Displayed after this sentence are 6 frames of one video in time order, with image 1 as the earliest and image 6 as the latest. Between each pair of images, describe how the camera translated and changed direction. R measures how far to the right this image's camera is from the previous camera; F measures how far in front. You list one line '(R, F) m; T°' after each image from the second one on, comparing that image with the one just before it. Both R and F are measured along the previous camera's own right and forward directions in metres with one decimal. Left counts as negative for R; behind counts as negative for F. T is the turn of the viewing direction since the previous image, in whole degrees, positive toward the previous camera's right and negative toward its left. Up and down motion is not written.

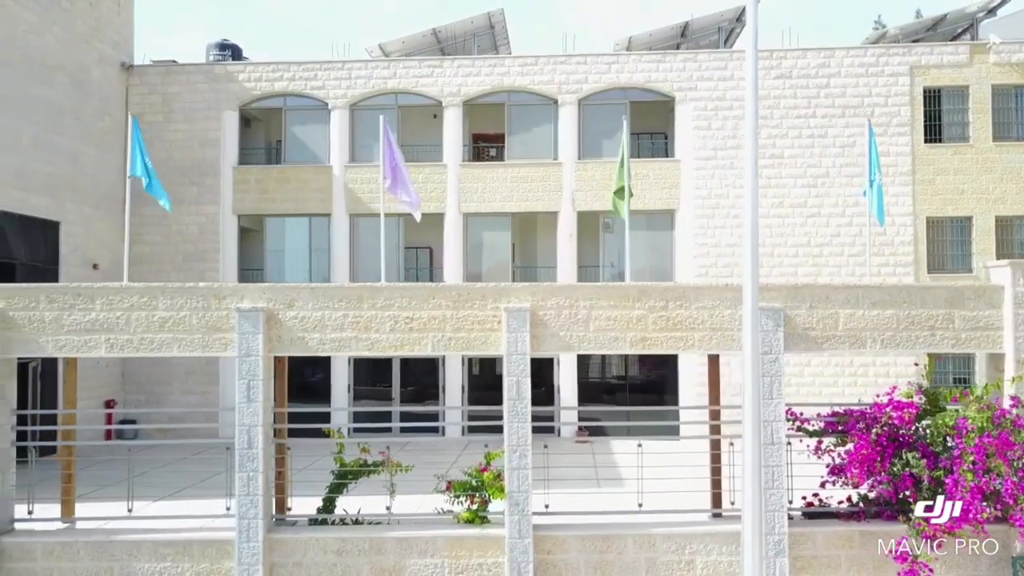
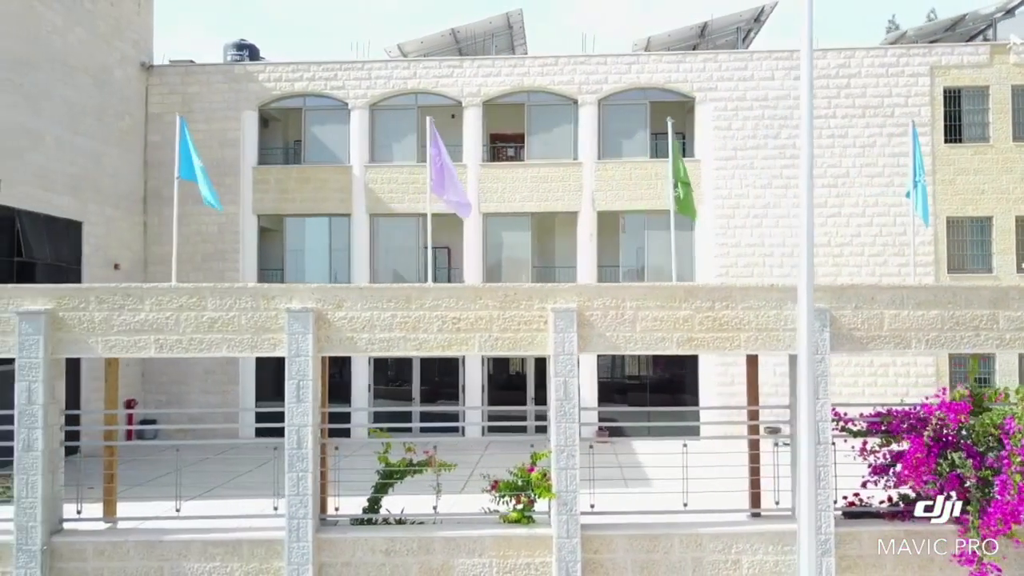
(-0.4, 0.0) m; 0°
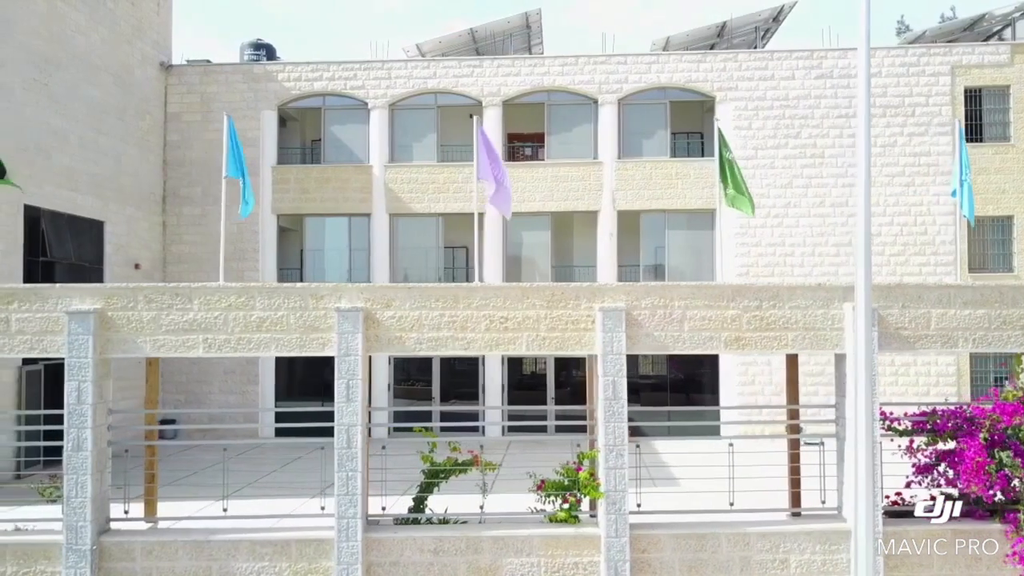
(-0.4, 0.0) m; 0°
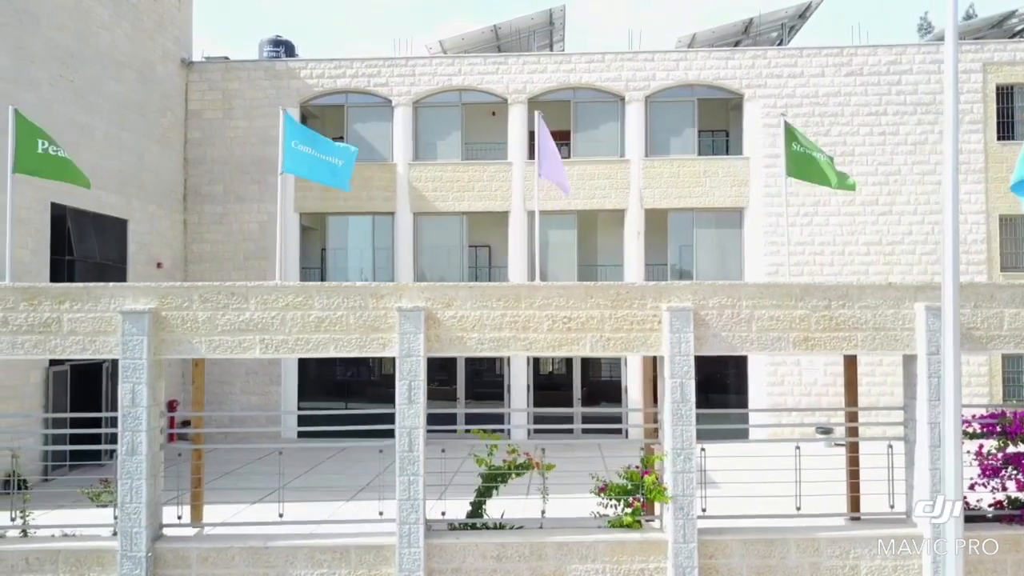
(-0.5, +0.2) m; 0°
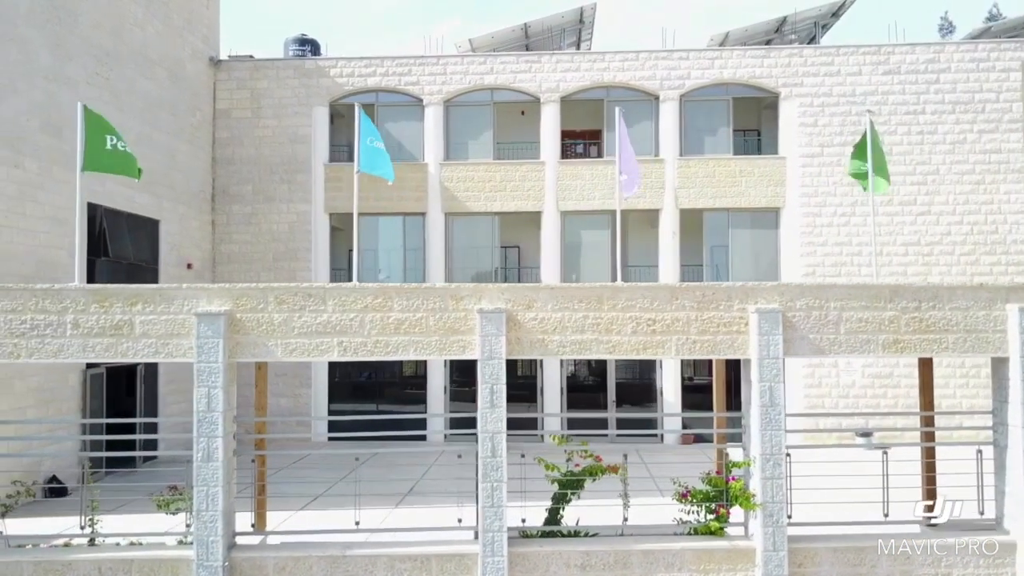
(-0.7, +0.2) m; 0°
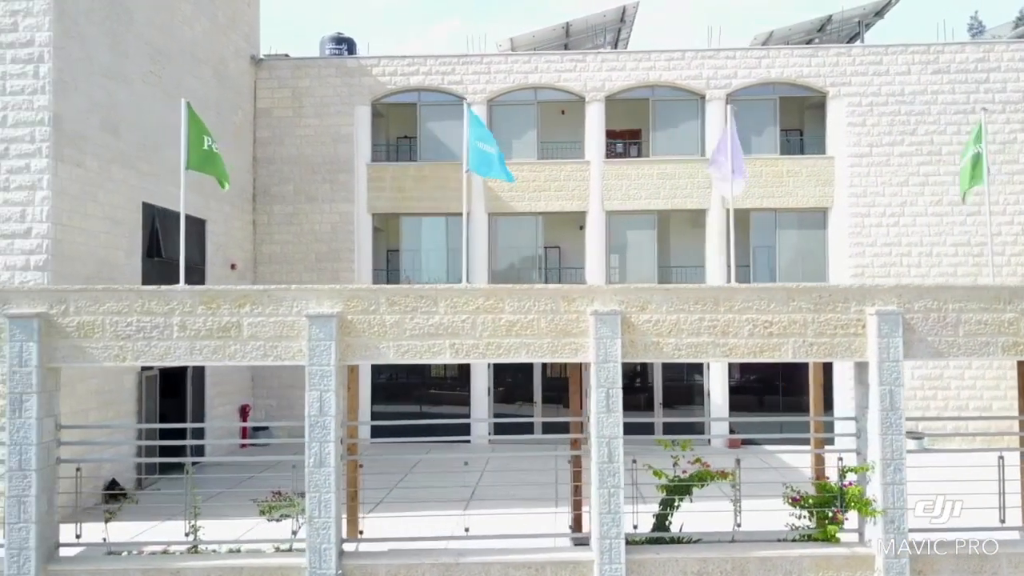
(-0.9, +0.2) m; 0°
